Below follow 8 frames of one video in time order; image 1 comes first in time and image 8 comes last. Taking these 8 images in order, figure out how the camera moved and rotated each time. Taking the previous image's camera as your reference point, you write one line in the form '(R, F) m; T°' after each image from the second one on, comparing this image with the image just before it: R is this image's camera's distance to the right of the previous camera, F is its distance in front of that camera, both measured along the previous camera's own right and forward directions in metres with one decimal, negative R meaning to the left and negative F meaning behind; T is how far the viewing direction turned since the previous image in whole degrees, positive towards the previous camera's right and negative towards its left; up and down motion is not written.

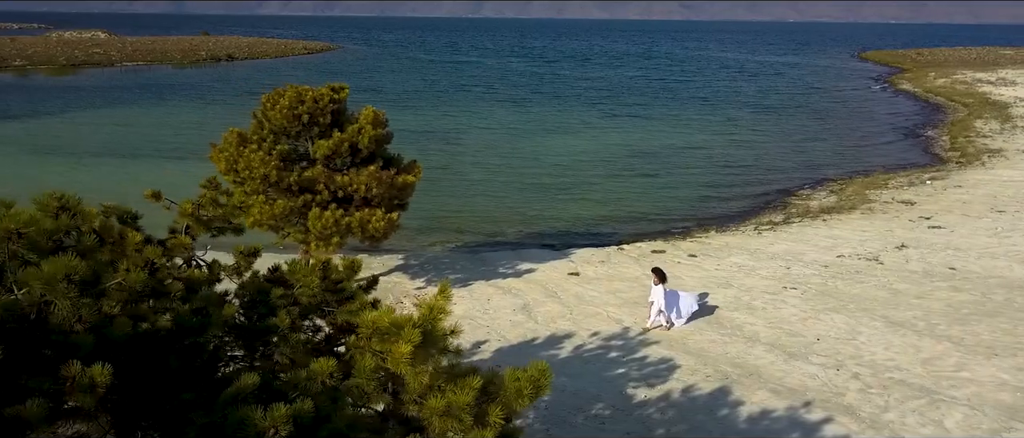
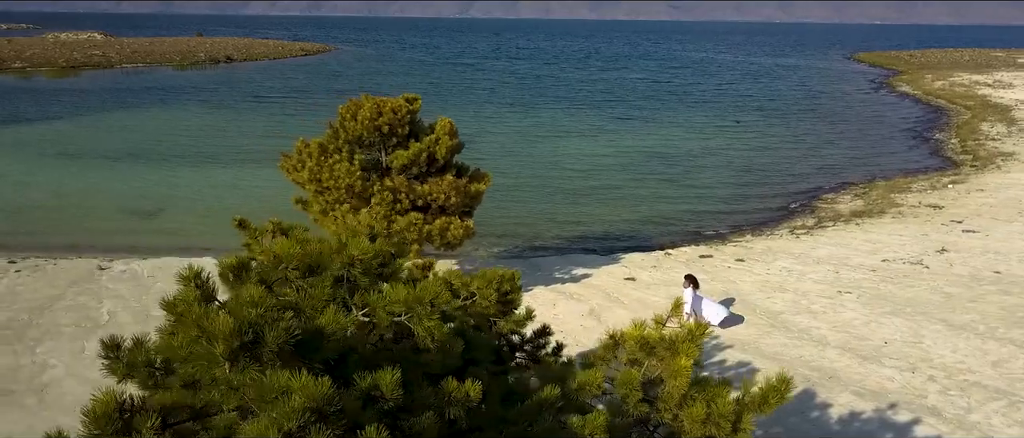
(-1.3, -0.3) m; 0°
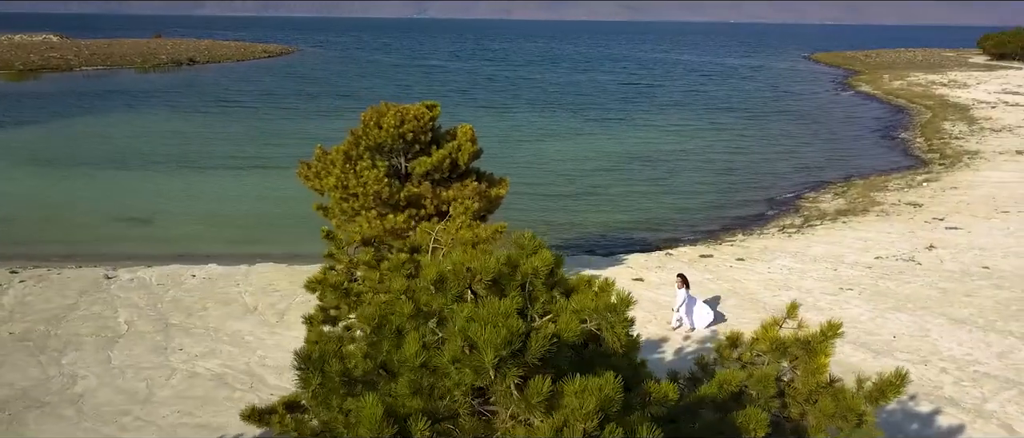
(-0.9, -0.2) m; +3°
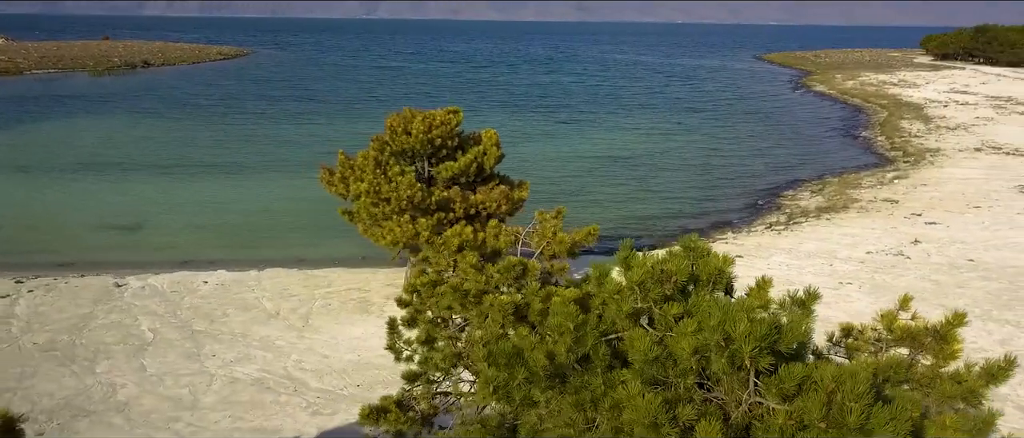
(-1.1, -0.2) m; +3°
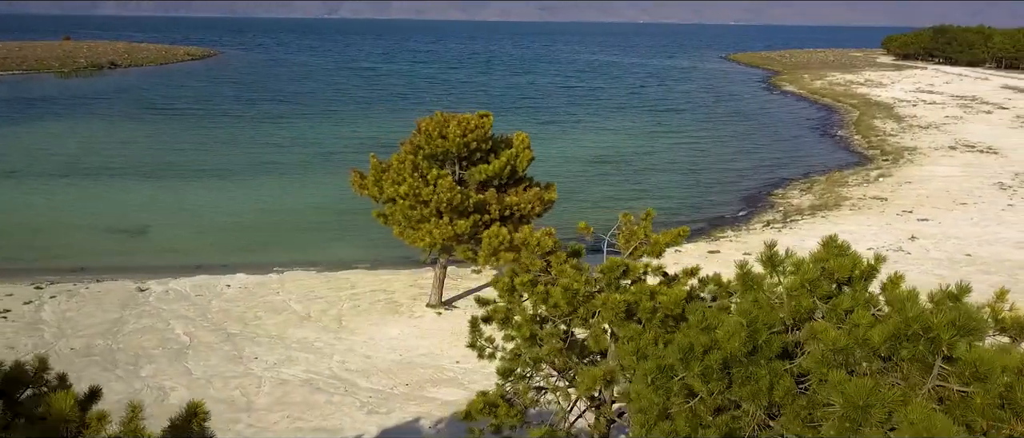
(-1.0, -0.2) m; +2°
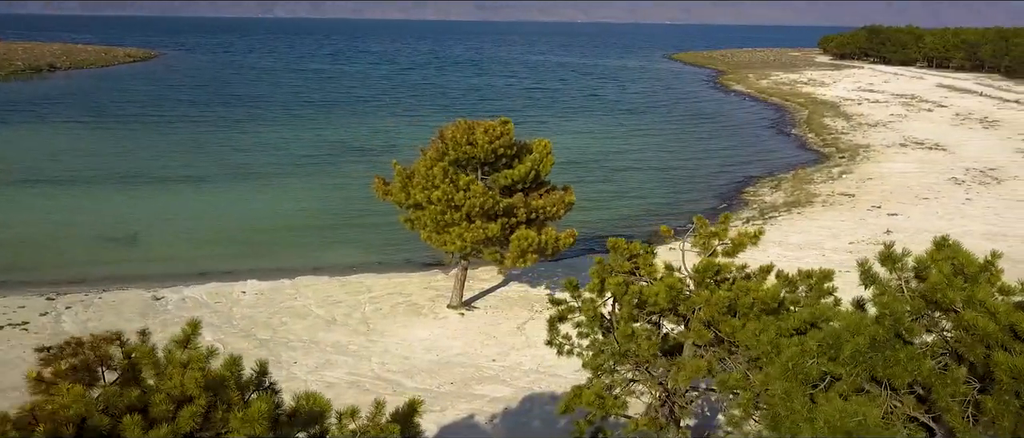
(-1.3, -0.4) m; +4°
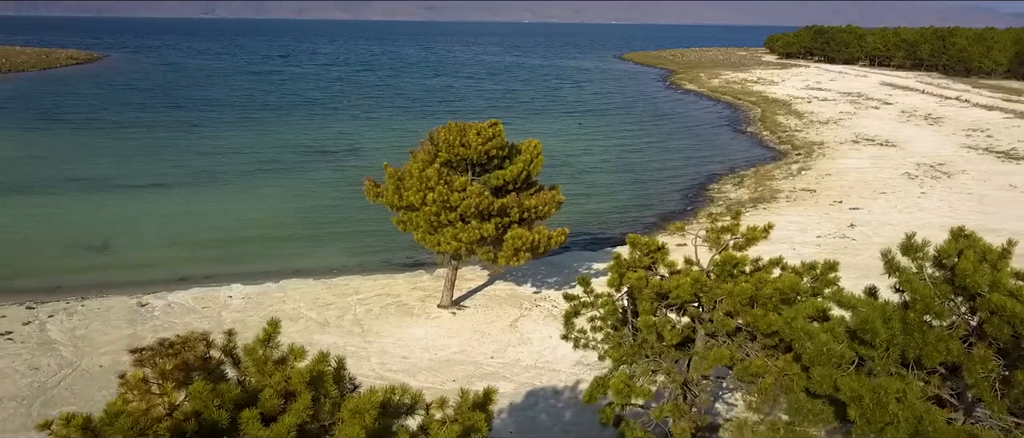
(-0.6, -0.2) m; +3°
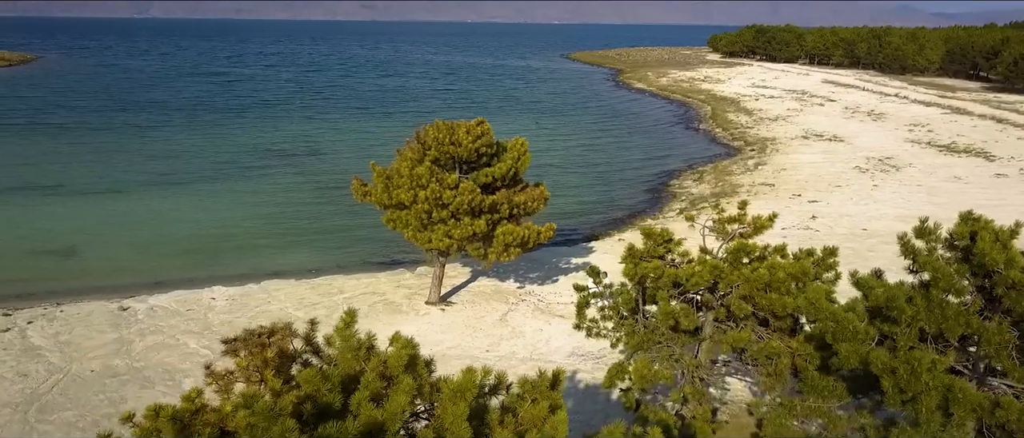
(-0.7, -0.2) m; +4°
